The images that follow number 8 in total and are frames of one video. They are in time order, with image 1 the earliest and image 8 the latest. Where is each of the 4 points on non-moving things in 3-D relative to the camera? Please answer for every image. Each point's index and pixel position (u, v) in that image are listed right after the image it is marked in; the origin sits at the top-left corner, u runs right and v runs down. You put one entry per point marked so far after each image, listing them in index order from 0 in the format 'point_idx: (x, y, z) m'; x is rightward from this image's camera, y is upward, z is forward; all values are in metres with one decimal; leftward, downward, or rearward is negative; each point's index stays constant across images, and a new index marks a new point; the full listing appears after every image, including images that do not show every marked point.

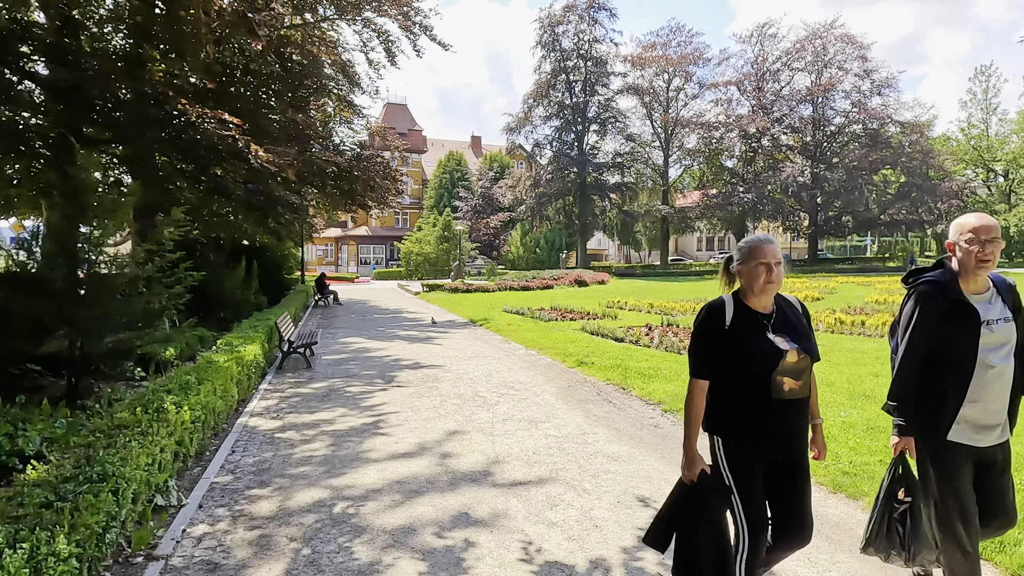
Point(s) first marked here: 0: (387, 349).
0: (-2.1, -1.1, +11.3) m
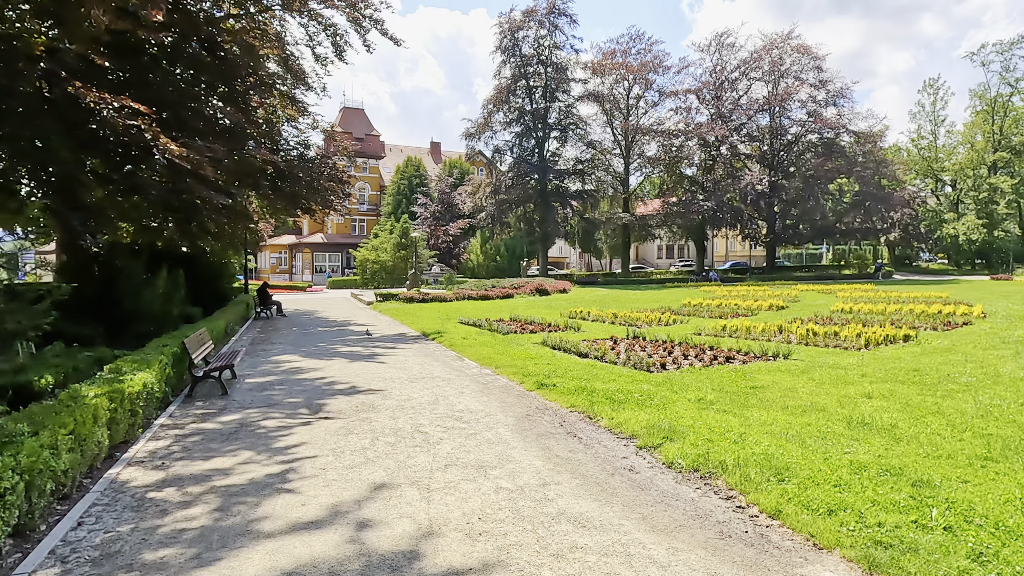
0: (-2.9, -1.2, +10.1) m
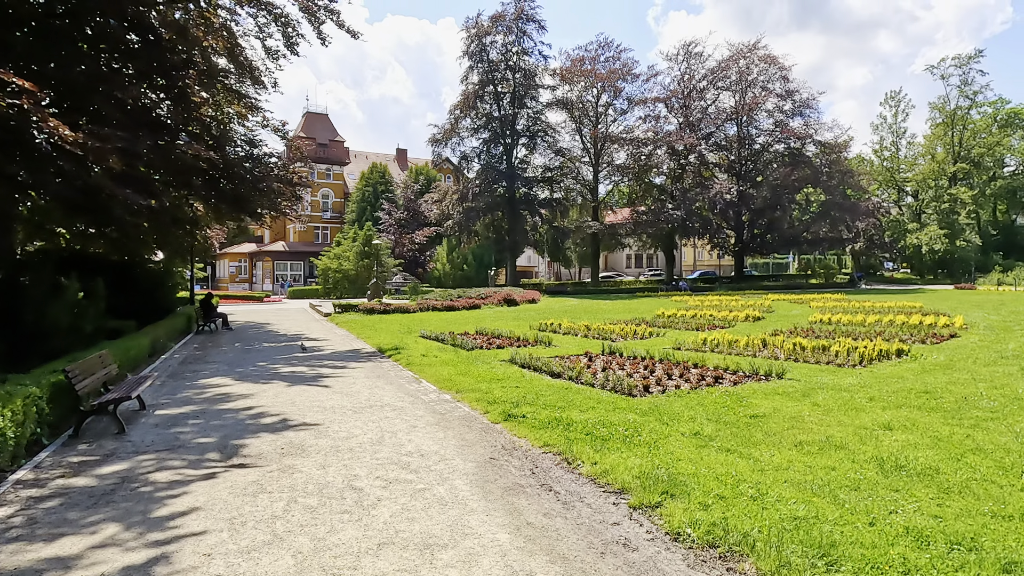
0: (-3.3, -1.4, +8.6) m
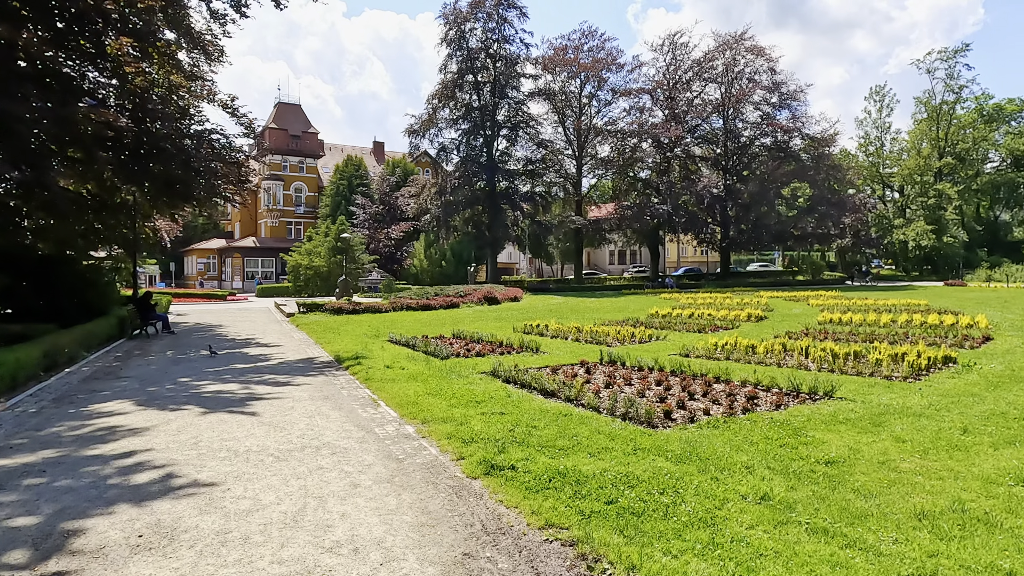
0: (-3.5, -1.4, +6.4) m
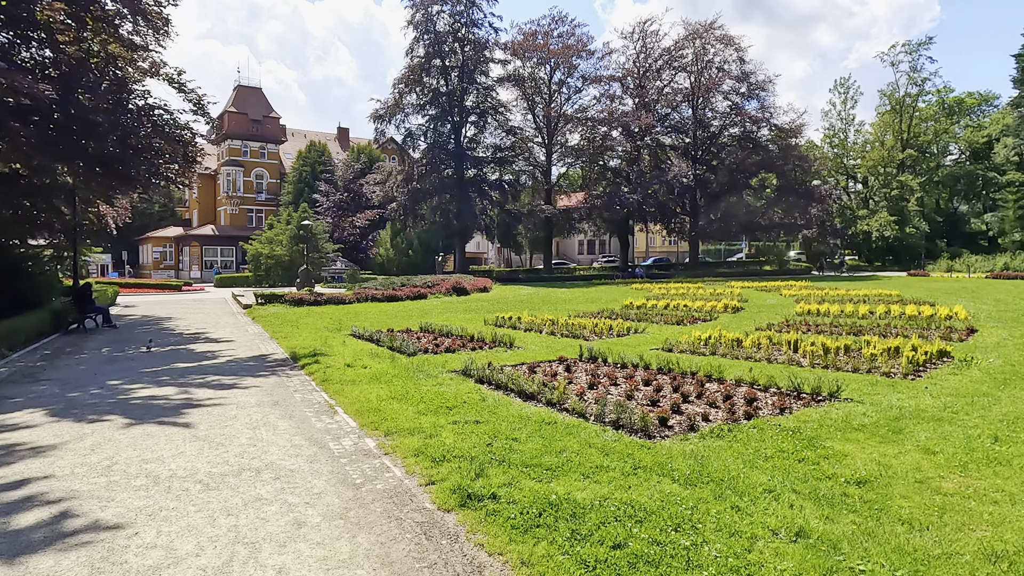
0: (-3.7, -1.3, +5.4) m
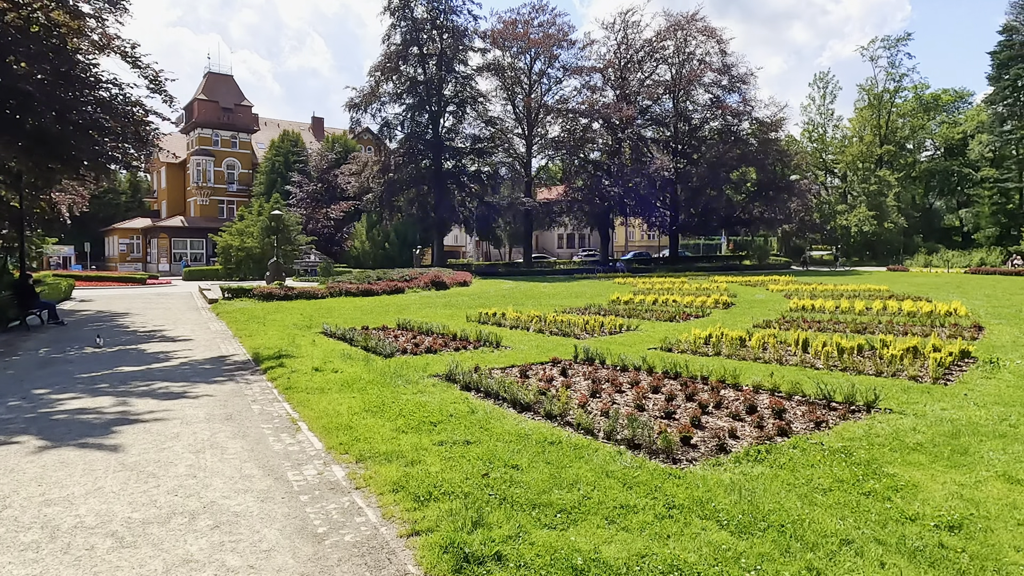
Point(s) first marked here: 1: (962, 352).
0: (-3.7, -1.3, +4.3) m
1: (+6.5, -0.9, +9.6) m
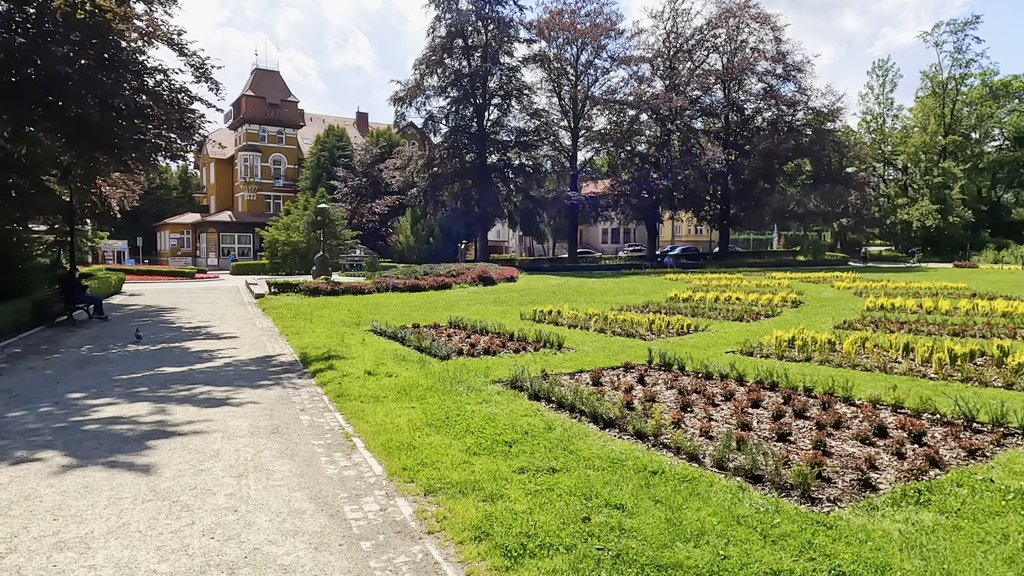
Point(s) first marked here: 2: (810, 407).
0: (-3.1, -1.3, +3.6) m
1: (+7.4, -0.9, +8.3) m
2: (+2.8, -1.1, +6.2) m
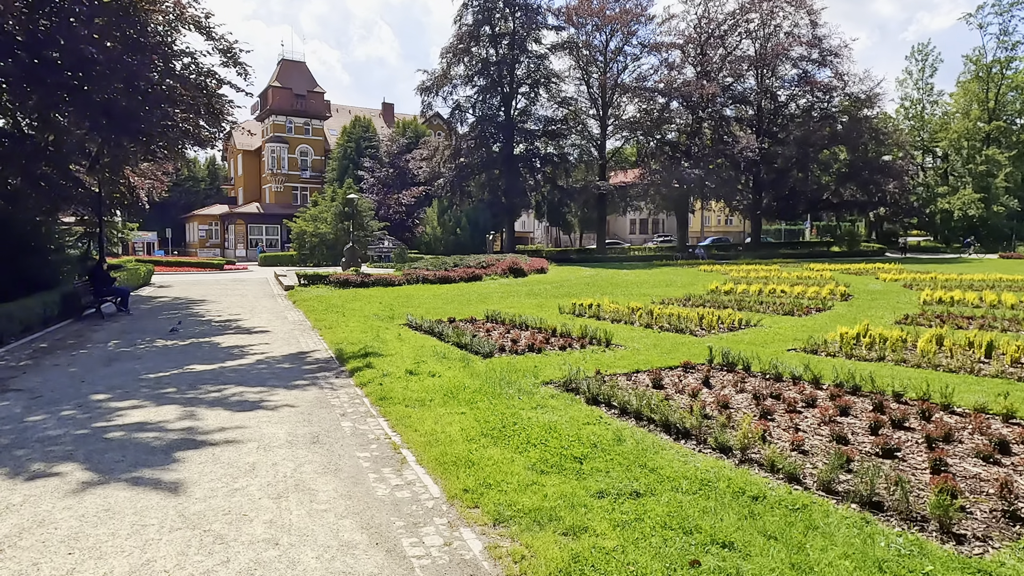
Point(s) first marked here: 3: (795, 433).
0: (-2.7, -1.2, +3.1) m
1: (+7.9, -0.8, +7.4) m
2: (+3.3, -1.1, +5.5) m
3: (+2.2, -1.1, +5.2) m
